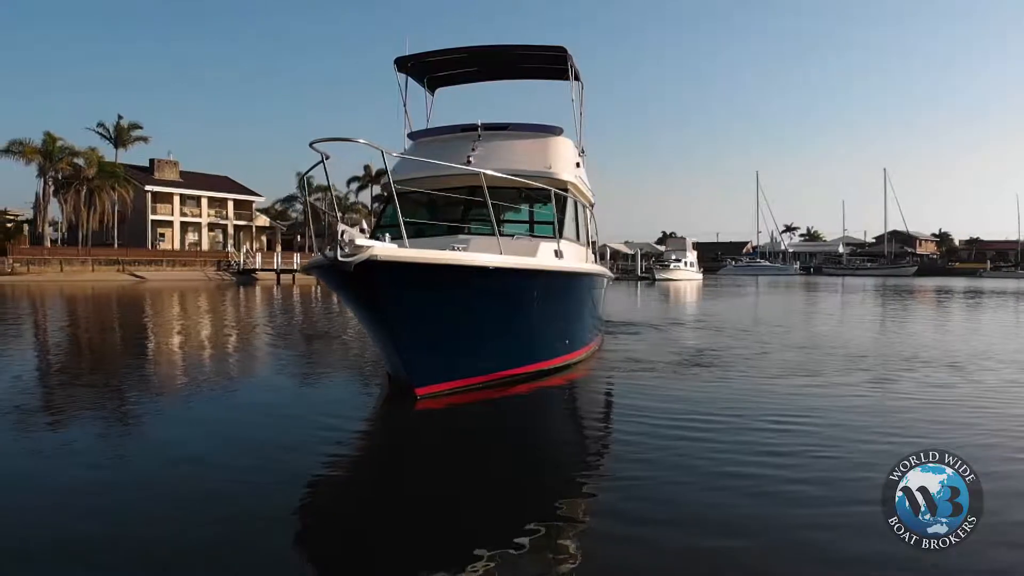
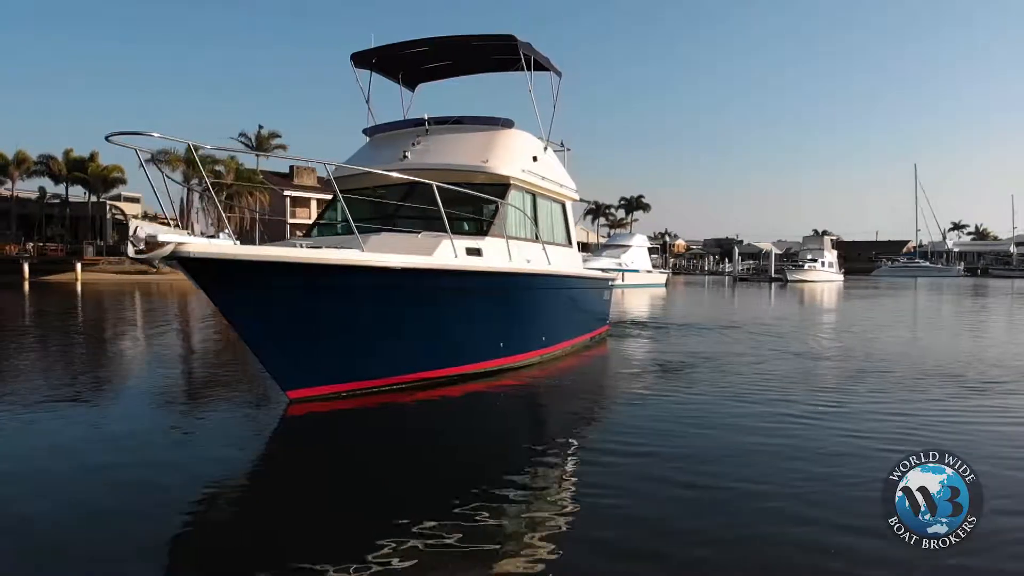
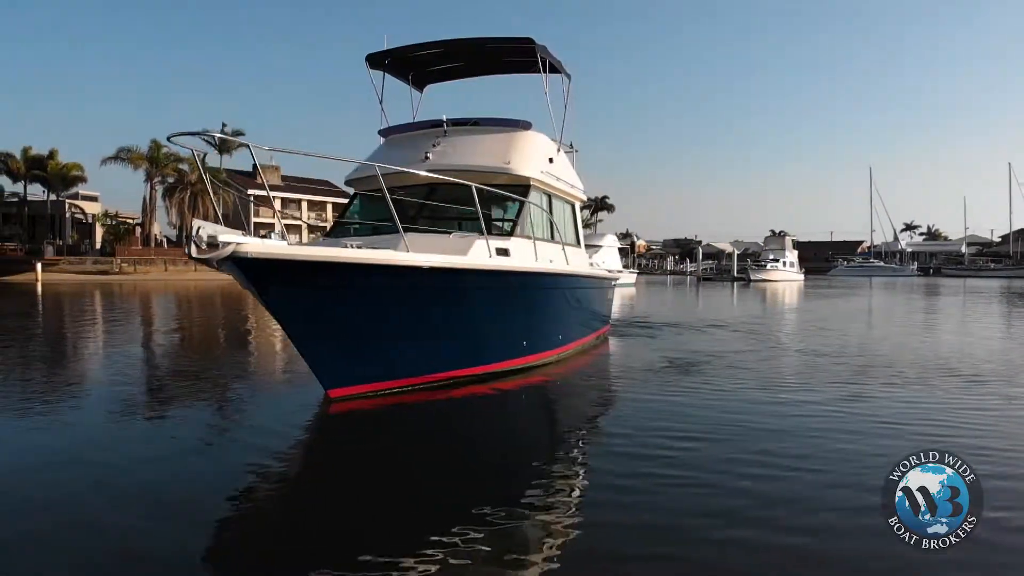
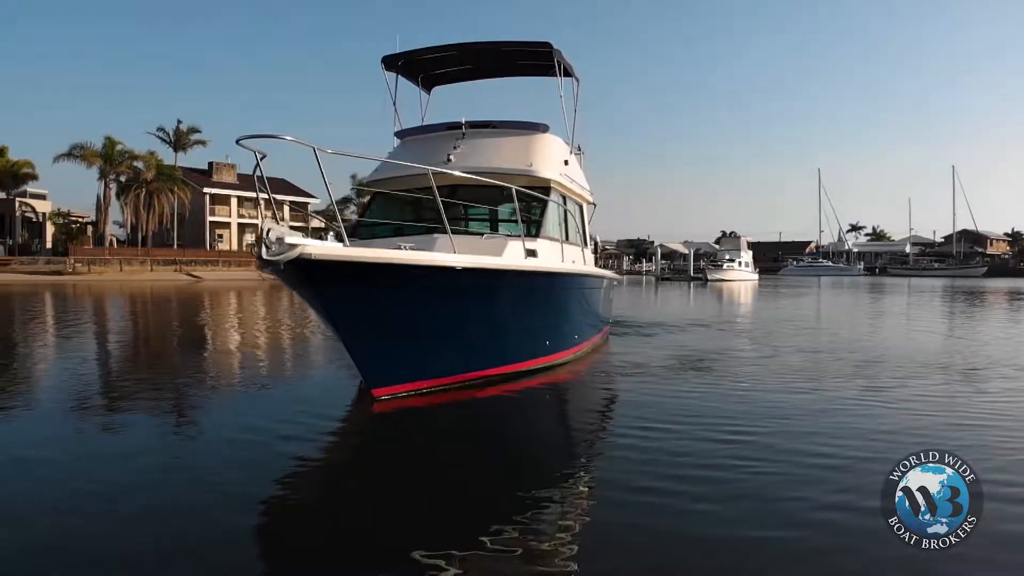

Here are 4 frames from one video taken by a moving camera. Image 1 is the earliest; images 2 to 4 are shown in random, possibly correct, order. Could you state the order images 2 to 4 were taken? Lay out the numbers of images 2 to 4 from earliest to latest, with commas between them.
4, 3, 2
